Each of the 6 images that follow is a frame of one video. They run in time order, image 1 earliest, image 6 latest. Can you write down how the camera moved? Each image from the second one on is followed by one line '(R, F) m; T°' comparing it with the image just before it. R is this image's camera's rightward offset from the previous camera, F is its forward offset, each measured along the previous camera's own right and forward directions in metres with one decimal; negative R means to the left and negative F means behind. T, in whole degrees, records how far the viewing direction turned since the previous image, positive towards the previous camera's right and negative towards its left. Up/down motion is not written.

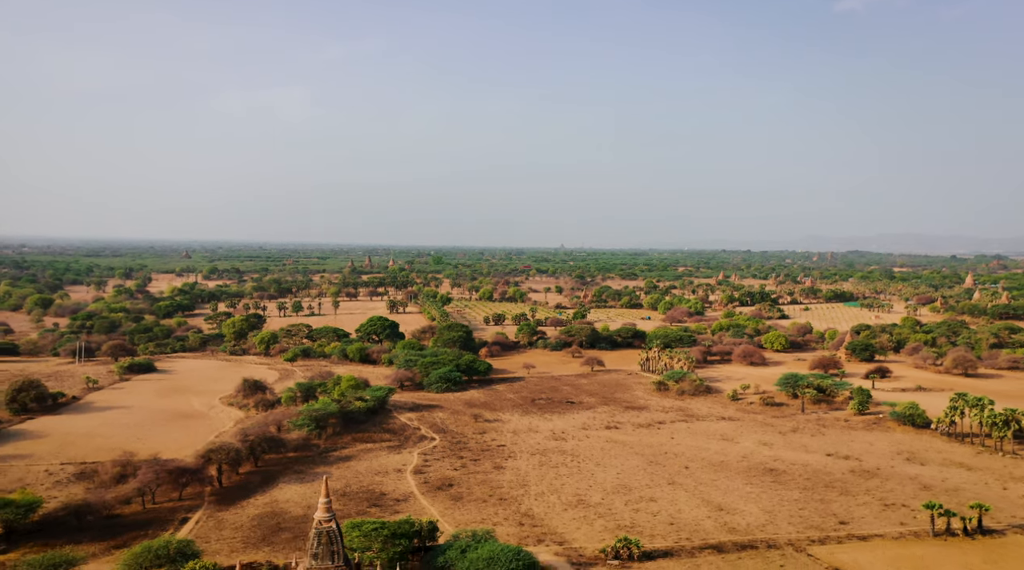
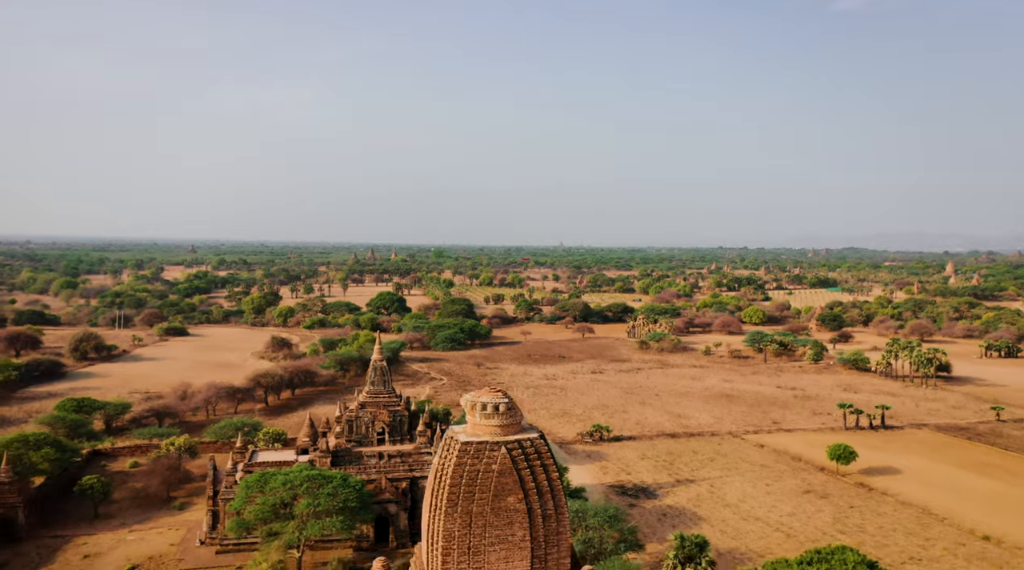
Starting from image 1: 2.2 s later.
(+0.1, -8.3) m; 0°
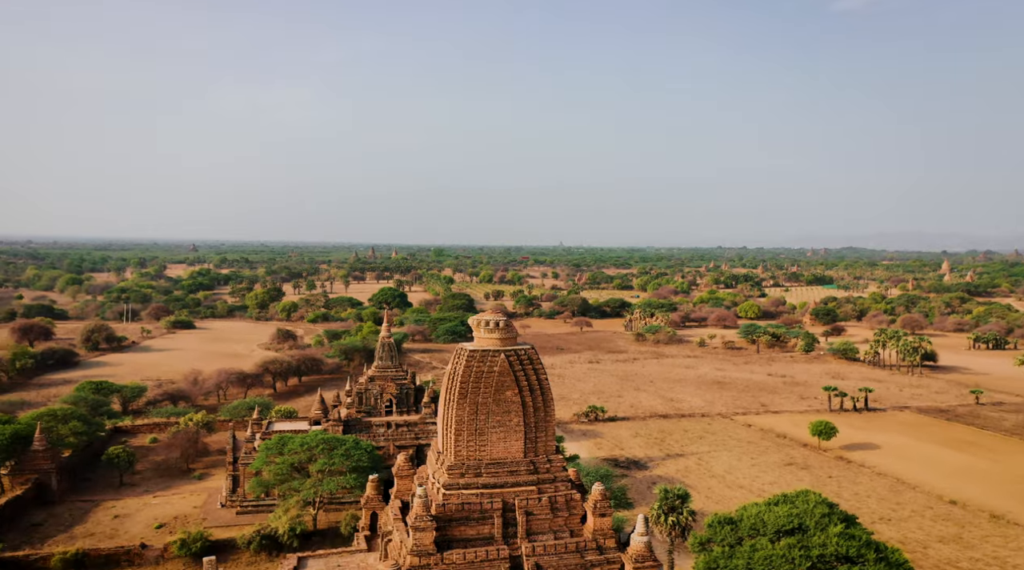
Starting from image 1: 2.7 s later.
(0.0, -1.9) m; 0°
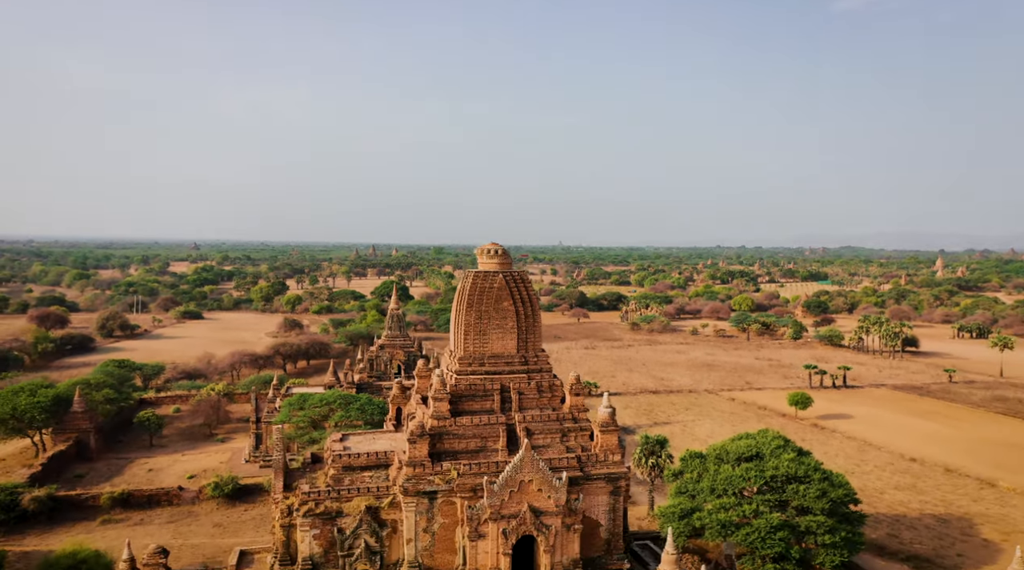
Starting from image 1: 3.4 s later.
(+0.1, -2.6) m; 0°
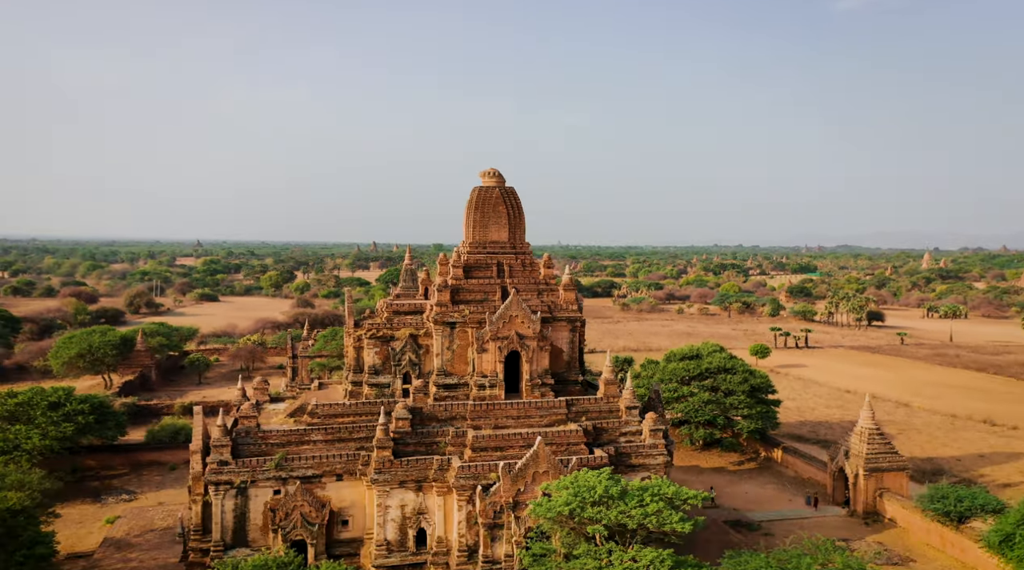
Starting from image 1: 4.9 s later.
(+0.1, -5.4) m; 0°
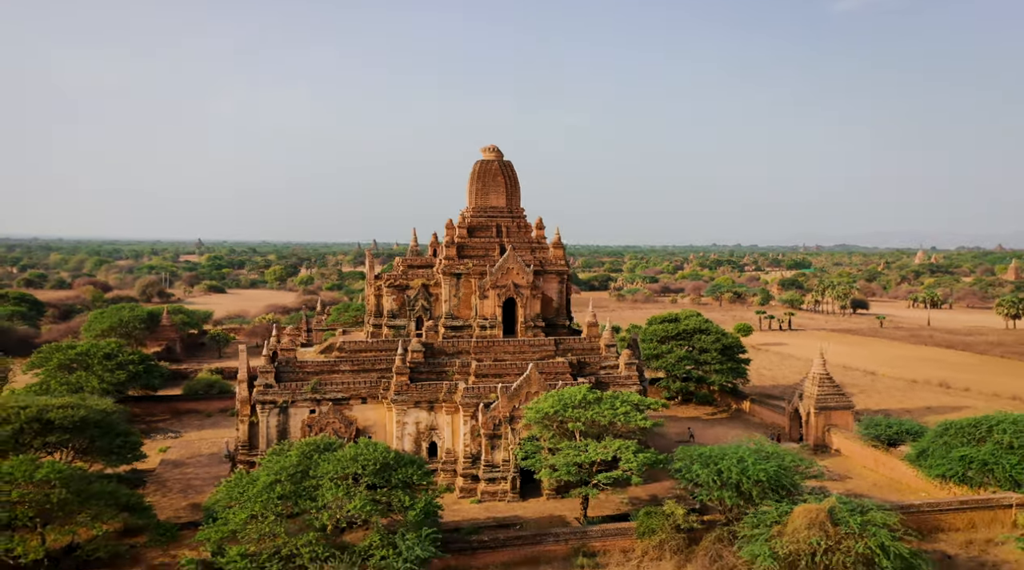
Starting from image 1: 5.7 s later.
(+0.1, -2.8) m; 0°
